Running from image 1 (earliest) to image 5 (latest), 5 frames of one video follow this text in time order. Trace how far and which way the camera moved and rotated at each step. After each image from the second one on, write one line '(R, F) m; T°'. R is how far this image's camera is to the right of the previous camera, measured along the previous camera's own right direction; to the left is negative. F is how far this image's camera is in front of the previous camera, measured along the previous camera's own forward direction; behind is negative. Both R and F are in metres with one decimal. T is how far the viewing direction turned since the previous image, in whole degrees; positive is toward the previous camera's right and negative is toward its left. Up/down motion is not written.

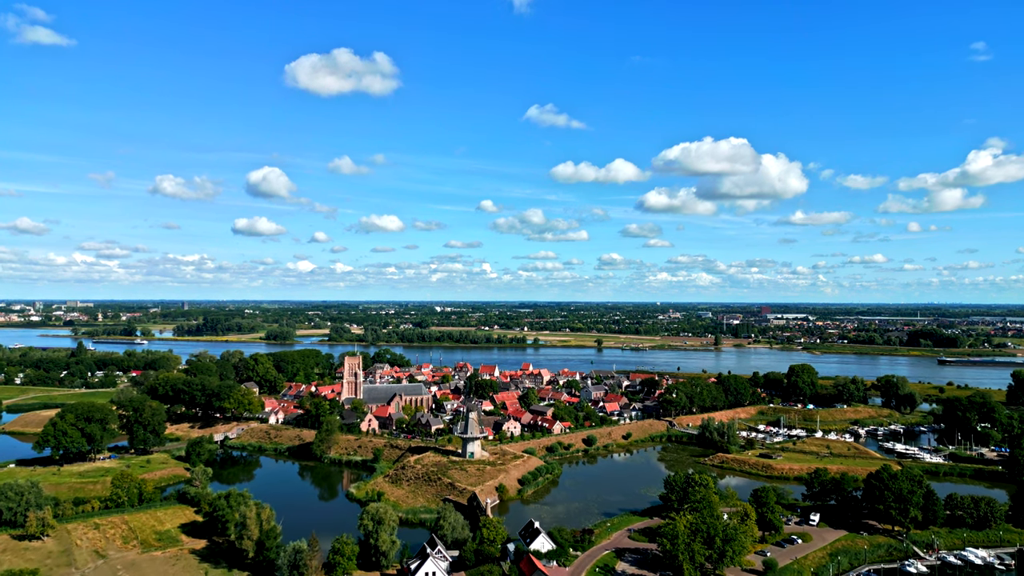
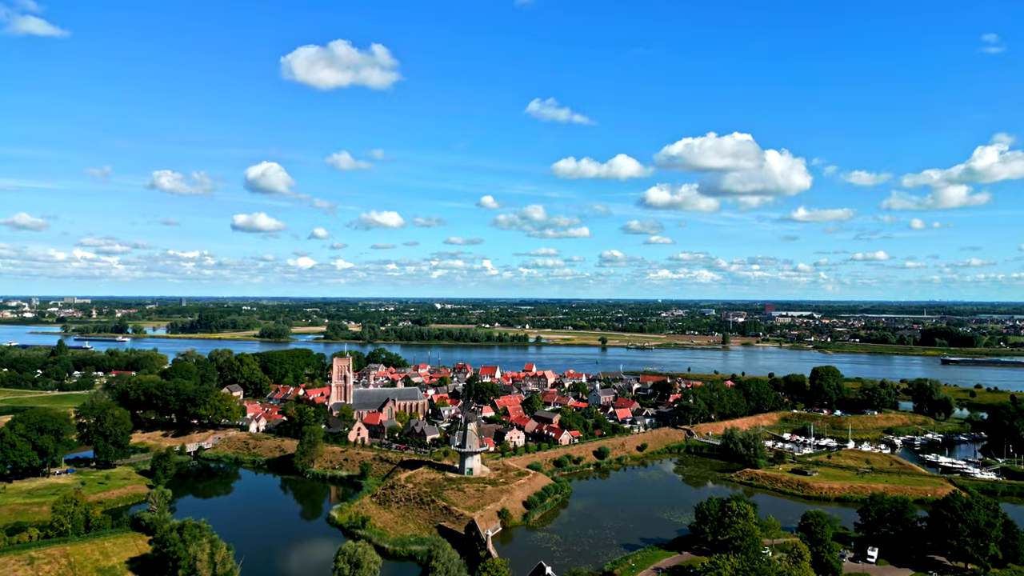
(-0.2, +4.4) m; 0°
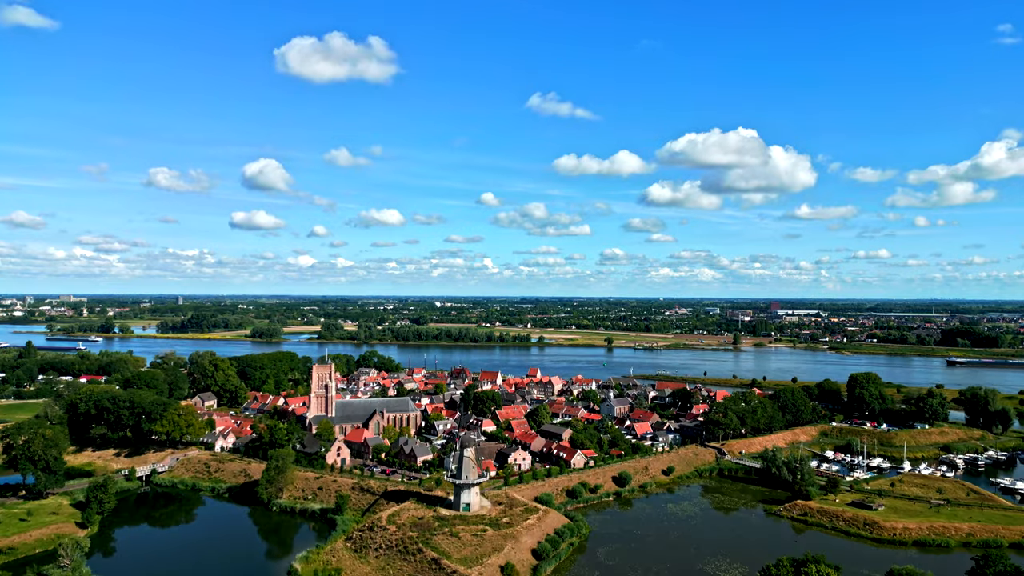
(-0.2, +6.1) m; 0°
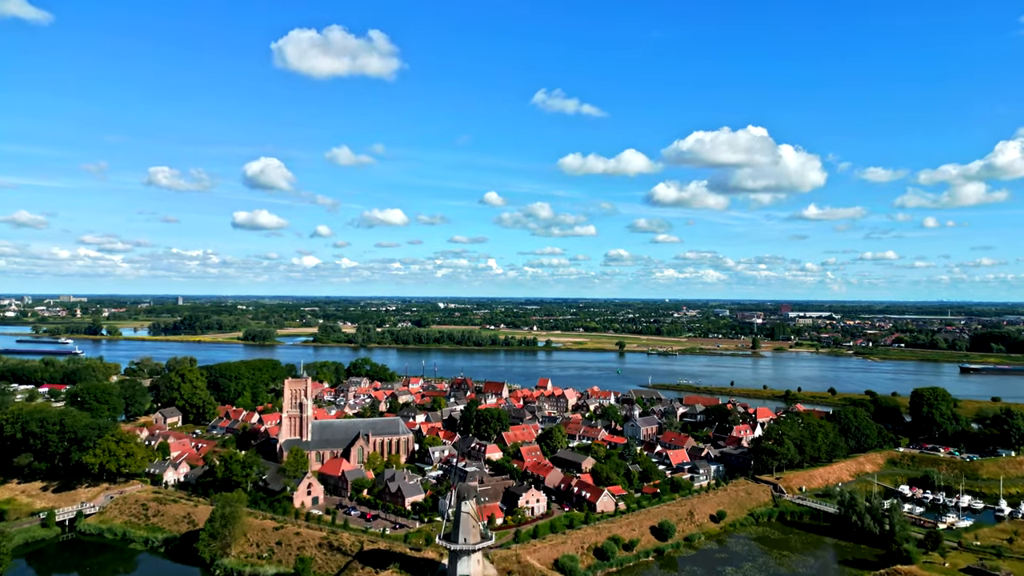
(-0.3, +7.2) m; 0°
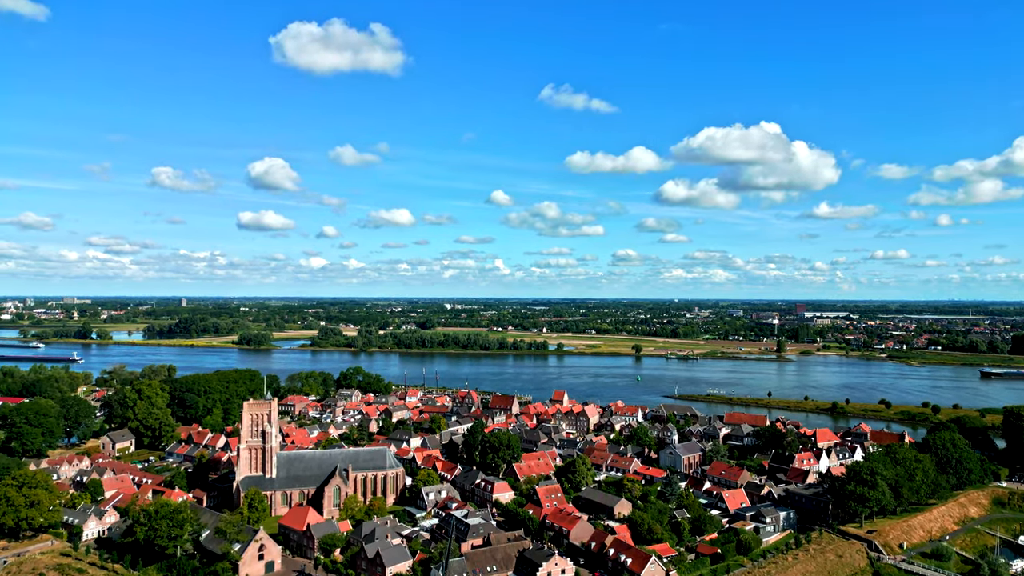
(-0.3, +7.5) m; -1°
